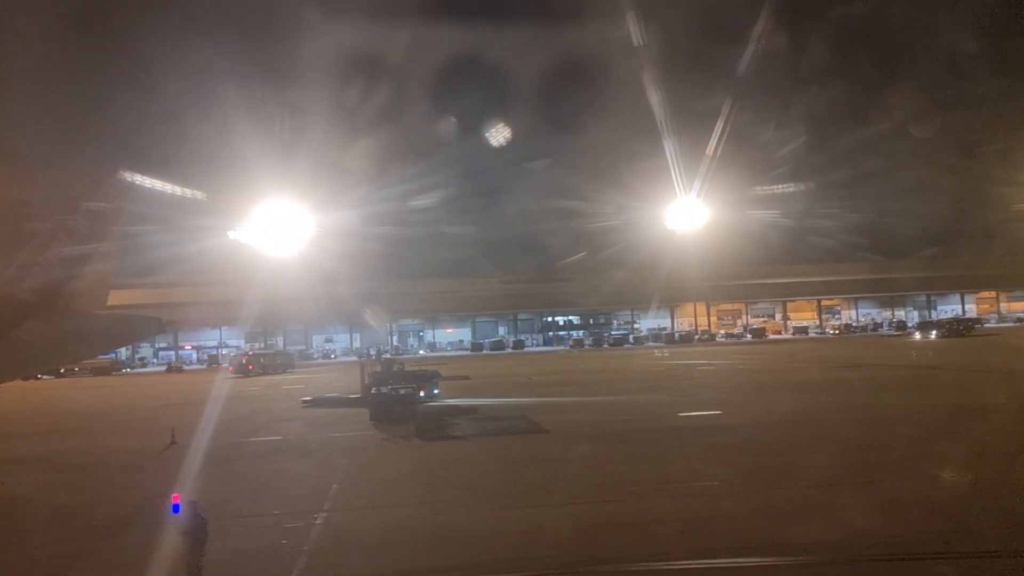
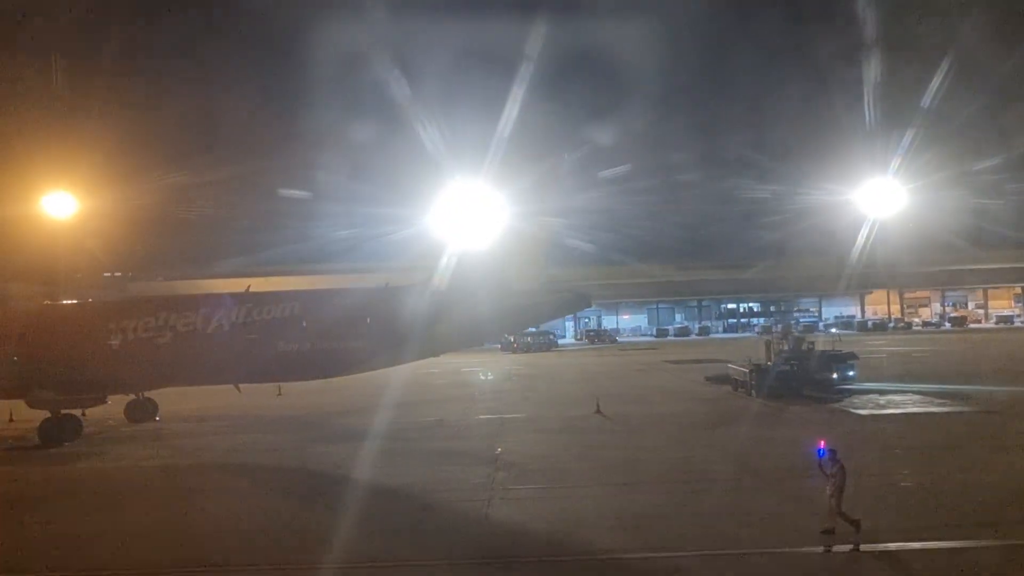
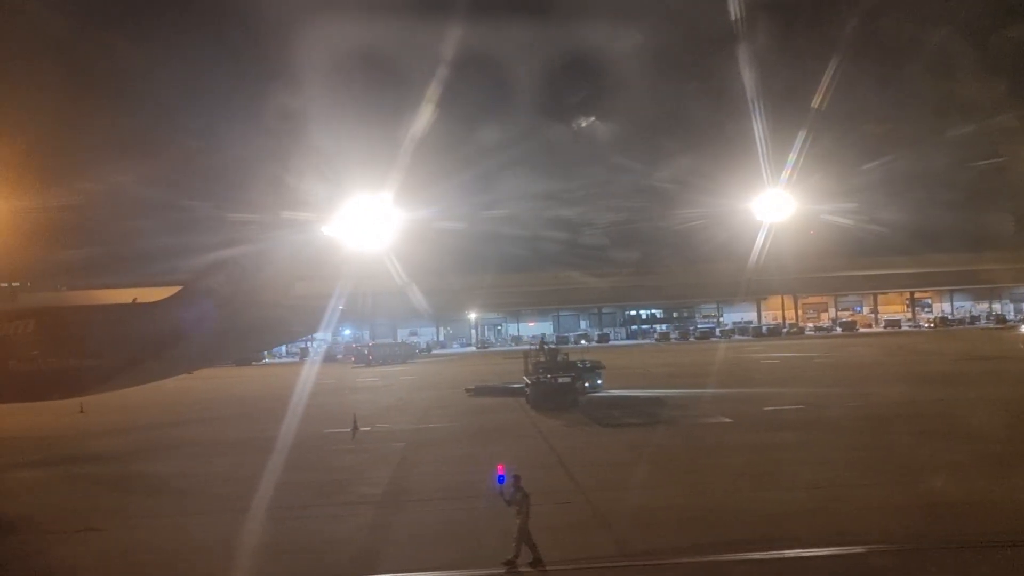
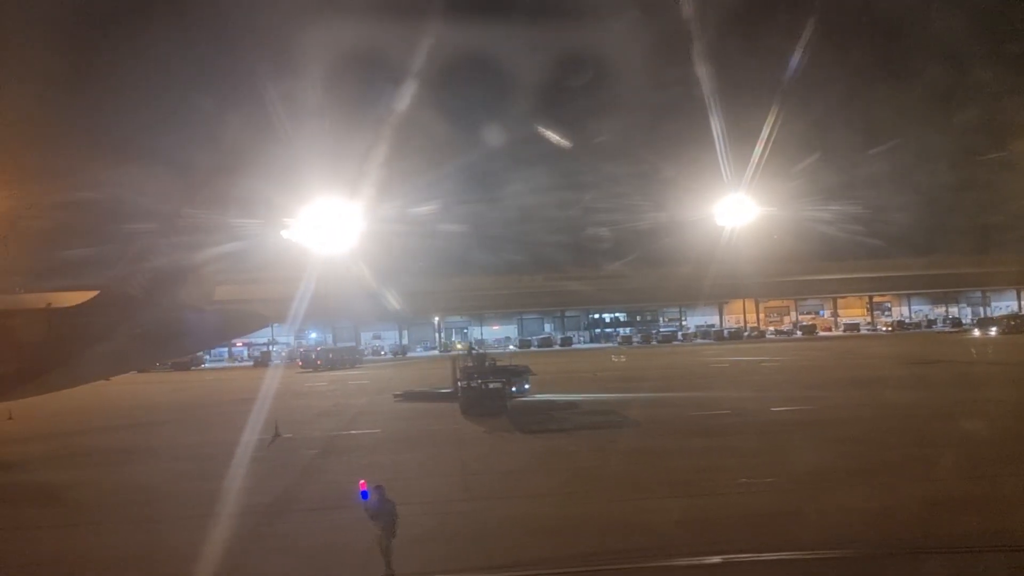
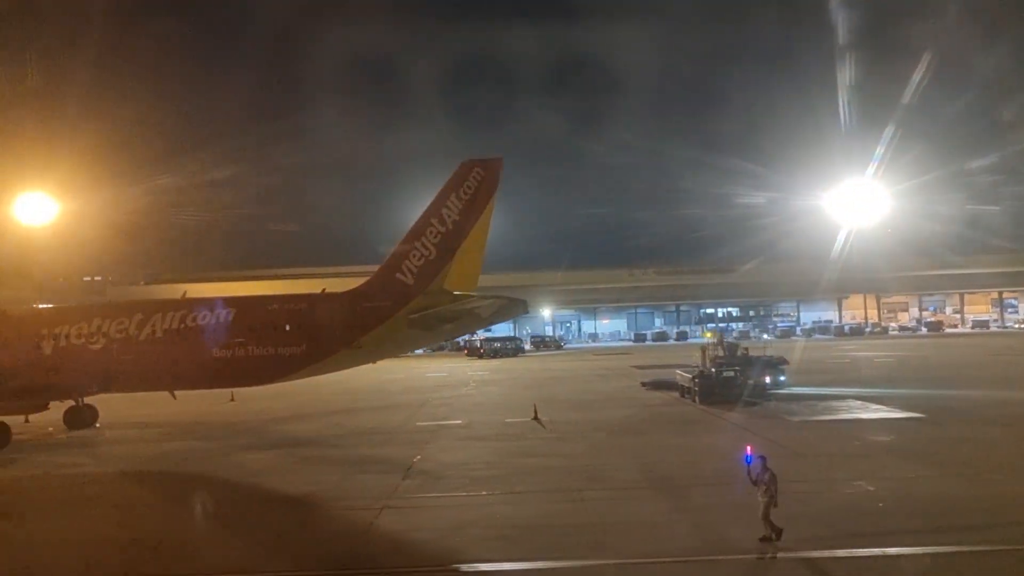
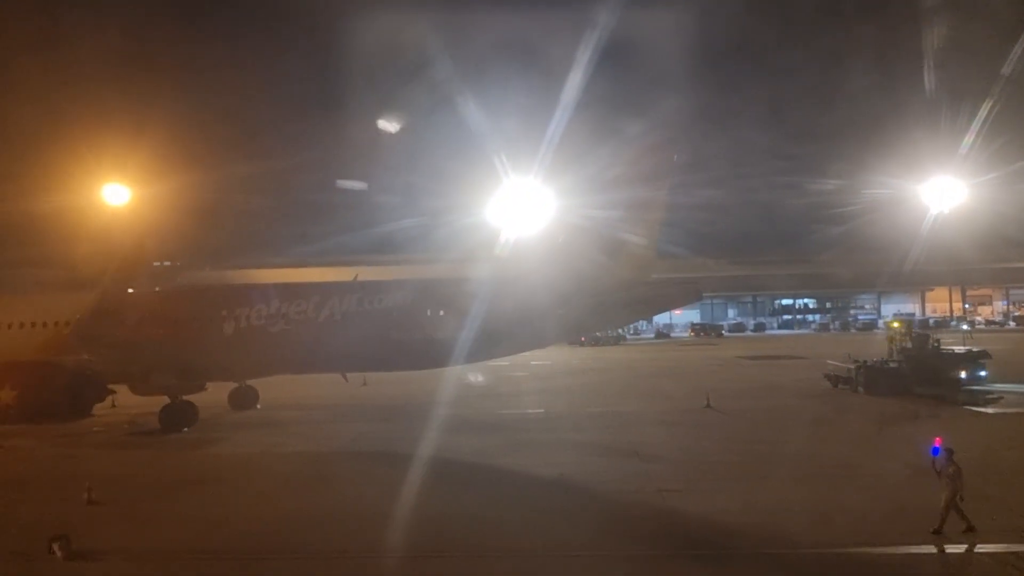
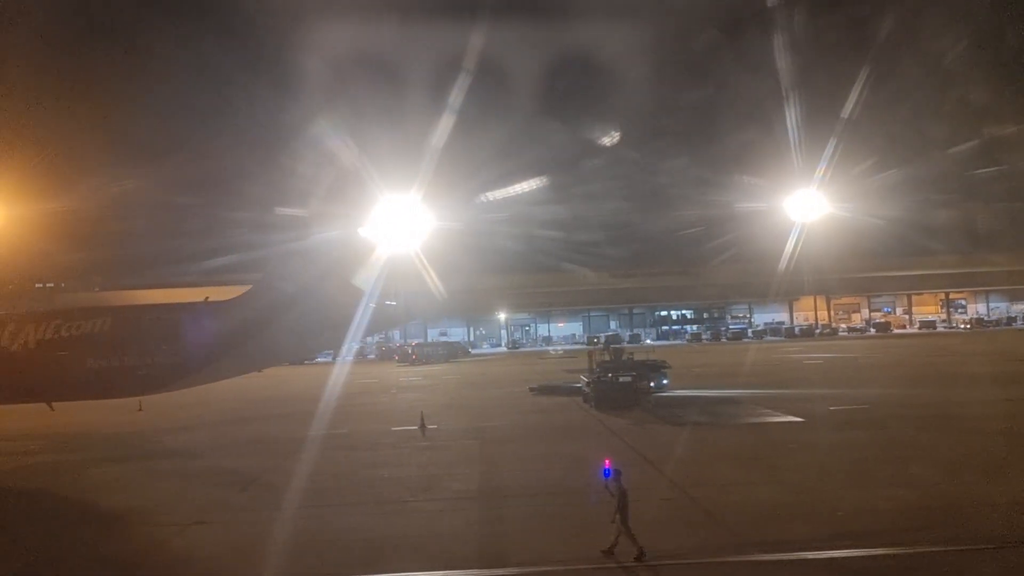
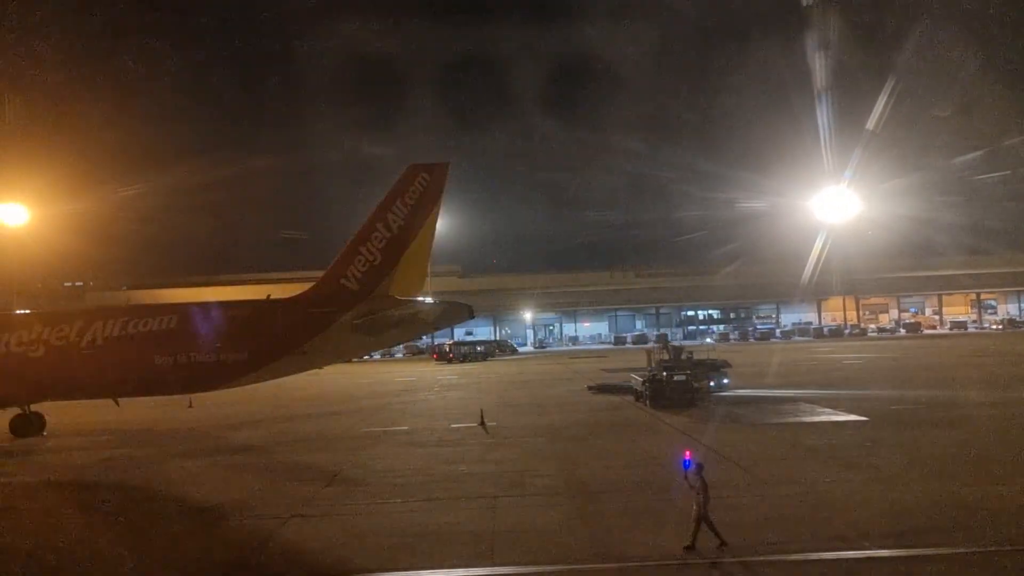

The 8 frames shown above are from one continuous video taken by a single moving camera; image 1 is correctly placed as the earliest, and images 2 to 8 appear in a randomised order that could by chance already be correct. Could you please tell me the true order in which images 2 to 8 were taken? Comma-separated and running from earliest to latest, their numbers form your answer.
4, 3, 7, 8, 5, 2, 6
